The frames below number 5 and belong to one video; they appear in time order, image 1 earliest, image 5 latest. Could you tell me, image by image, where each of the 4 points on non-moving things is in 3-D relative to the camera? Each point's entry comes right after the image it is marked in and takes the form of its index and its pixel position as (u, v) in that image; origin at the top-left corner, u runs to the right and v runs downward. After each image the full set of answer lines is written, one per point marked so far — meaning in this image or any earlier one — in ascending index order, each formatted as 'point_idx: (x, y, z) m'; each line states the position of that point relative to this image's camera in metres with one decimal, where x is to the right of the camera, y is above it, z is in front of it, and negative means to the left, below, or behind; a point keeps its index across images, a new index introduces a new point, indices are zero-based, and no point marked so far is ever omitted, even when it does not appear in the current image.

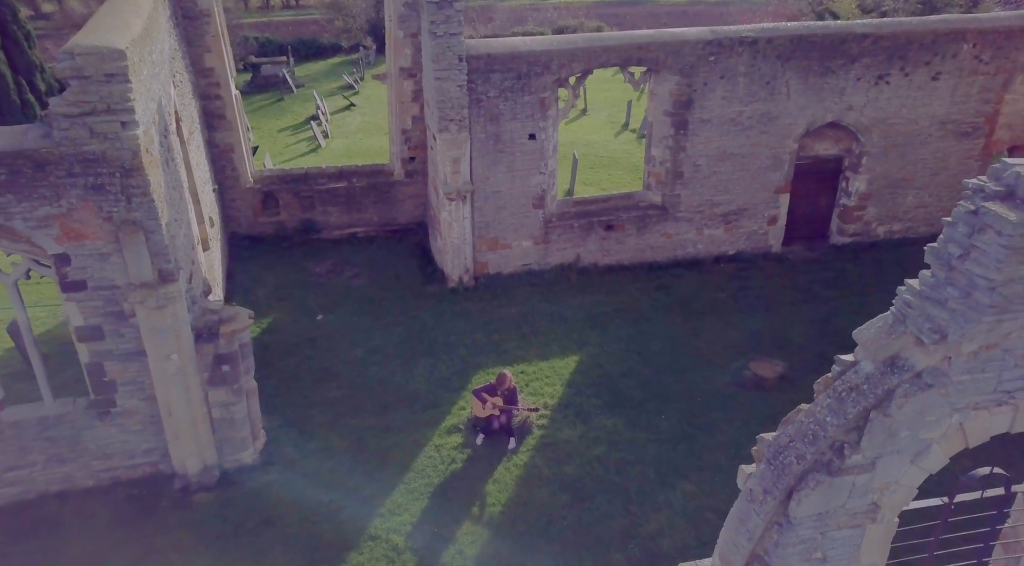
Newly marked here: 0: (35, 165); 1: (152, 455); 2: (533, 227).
0: (-3.7, +0.9, +6.2) m
1: (-3.4, -1.6, +7.7) m
2: (+0.3, +0.8, +11.4) m
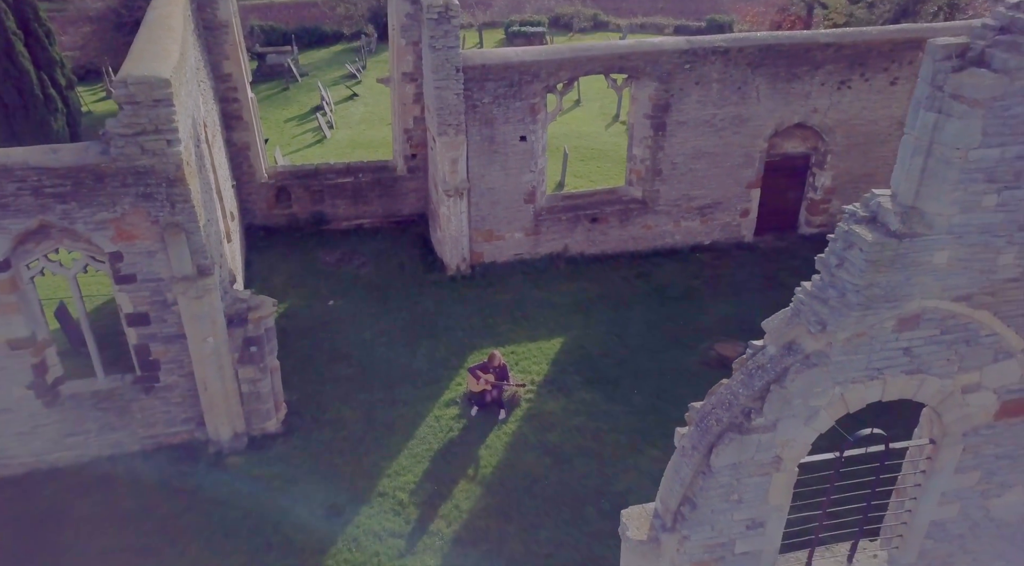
0: (-3.8, +0.9, +7.3) m
1: (-3.6, -1.5, +8.8) m
2: (+0.2, +1.0, +12.5) m
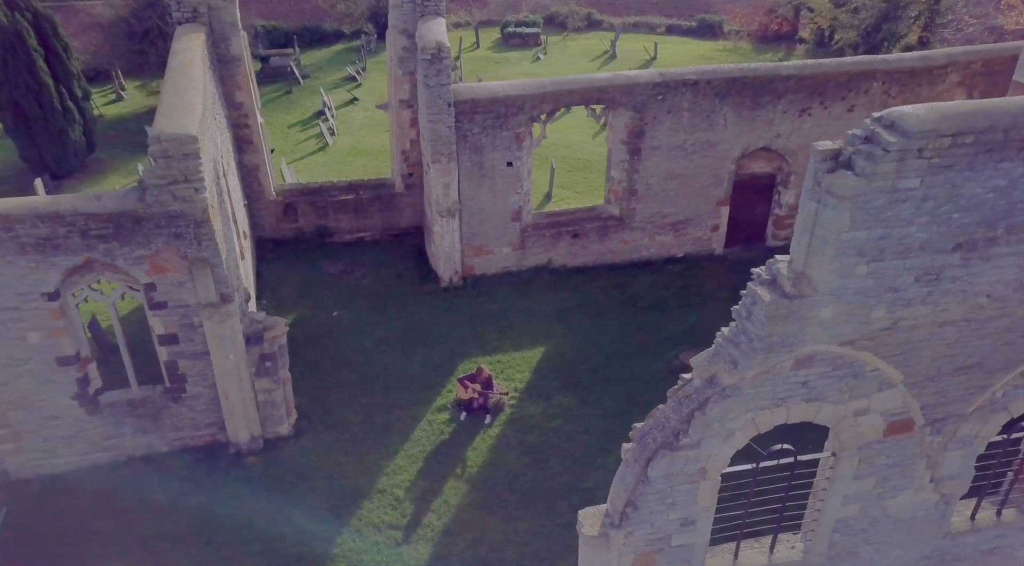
0: (-4.0, +0.6, +8.4) m
1: (-3.8, -1.8, +10.0) m
2: (0.0, +0.8, +13.6) m
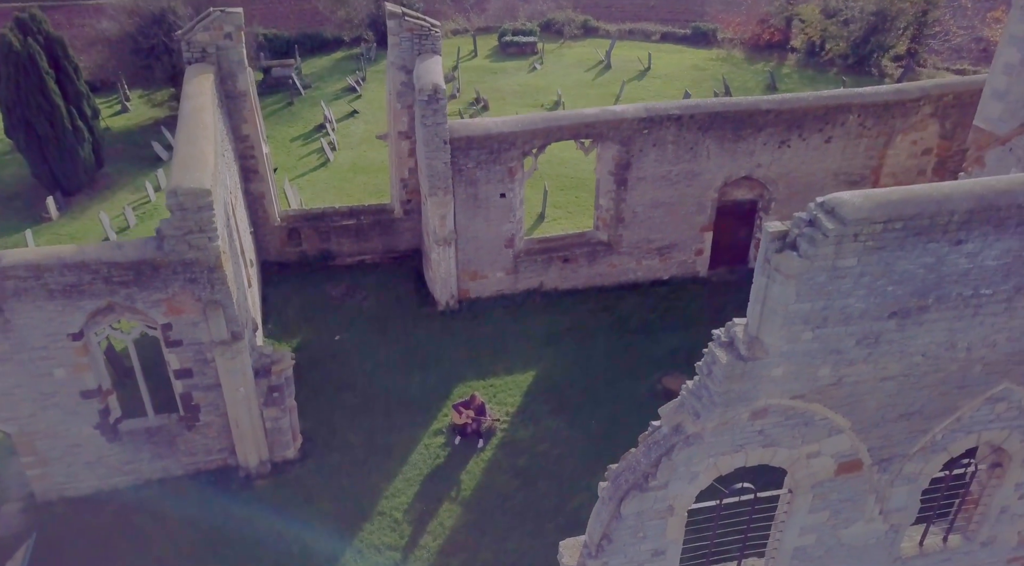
0: (-4.1, +0.2, +9.1) m
1: (-3.9, -2.3, +10.8) m
2: (-0.1, +0.4, +14.3) m
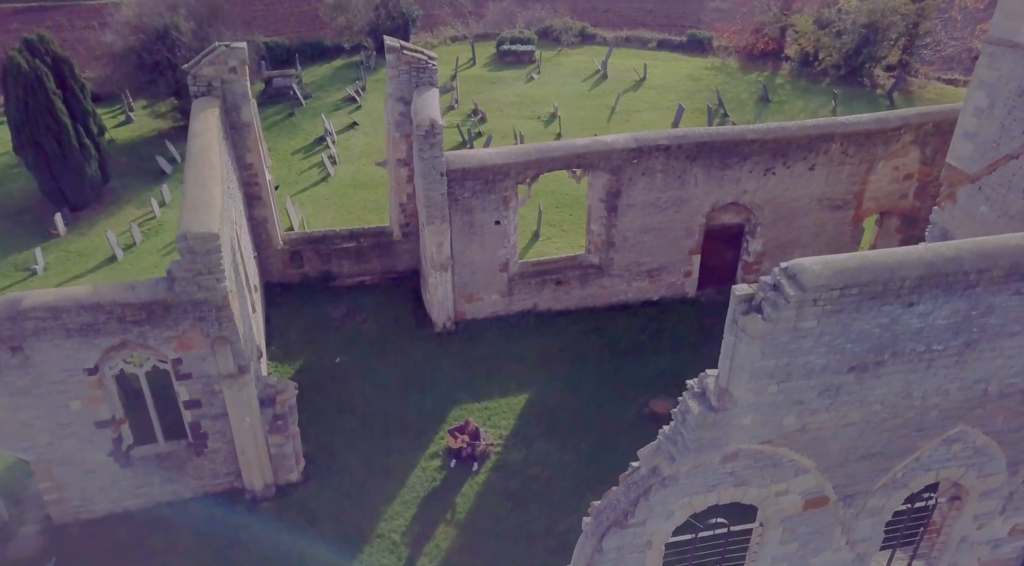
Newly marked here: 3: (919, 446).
0: (-4.2, -0.3, +9.6) m
1: (-4.0, -2.7, +11.3) m
2: (-0.2, 0.0, +14.8) m
3: (+3.9, -1.6, +7.7) m
